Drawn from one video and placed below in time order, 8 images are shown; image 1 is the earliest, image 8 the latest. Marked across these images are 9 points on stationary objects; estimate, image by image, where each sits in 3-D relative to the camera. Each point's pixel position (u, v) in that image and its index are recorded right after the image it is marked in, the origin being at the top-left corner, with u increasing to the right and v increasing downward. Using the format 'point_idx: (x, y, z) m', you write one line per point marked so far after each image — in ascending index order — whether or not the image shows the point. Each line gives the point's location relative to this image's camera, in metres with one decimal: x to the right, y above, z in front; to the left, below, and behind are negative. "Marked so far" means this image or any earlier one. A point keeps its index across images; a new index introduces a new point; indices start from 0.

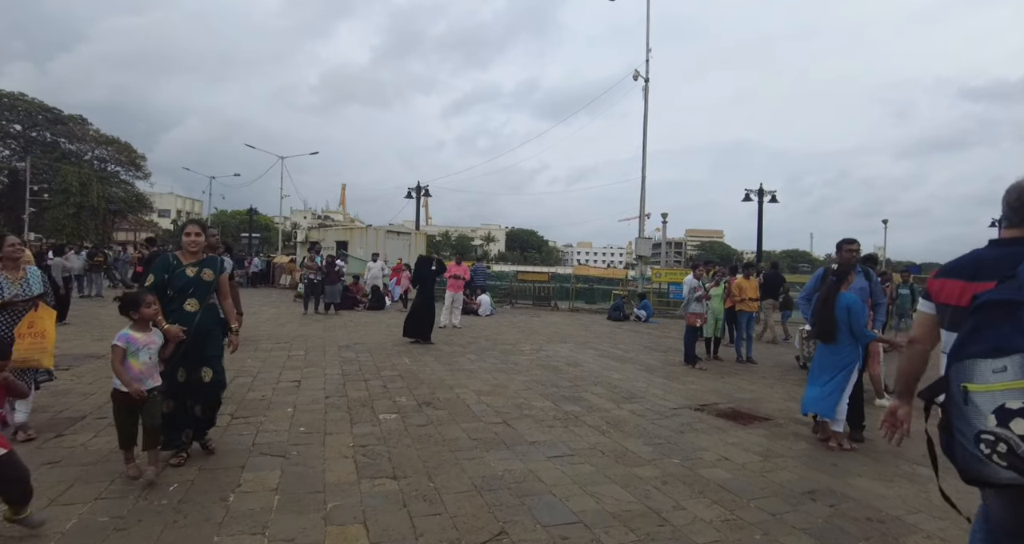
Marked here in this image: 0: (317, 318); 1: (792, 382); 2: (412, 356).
0: (-5.2, -1.2, +14.2) m
1: (+4.2, -1.7, +7.9) m
2: (-1.7, -1.4, +8.8) m
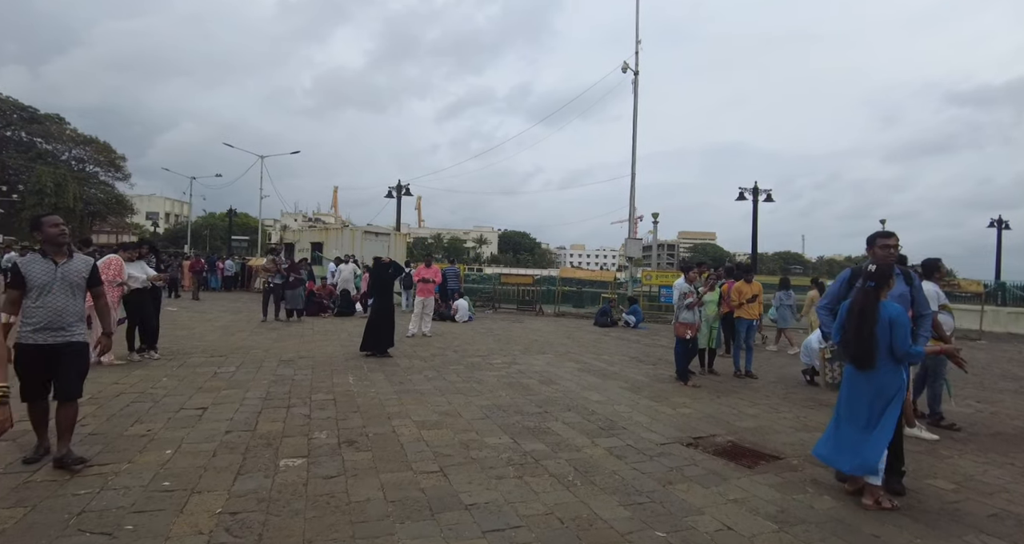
0: (-5.8, -1.3, +12.9) m
1: (+3.7, -1.7, +6.8) m
2: (-2.2, -1.5, +7.5) m
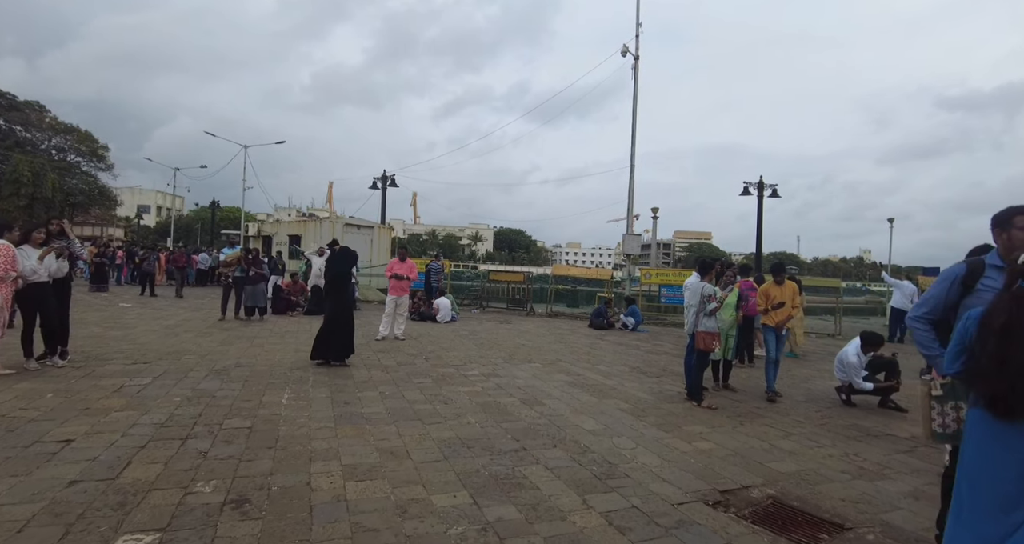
0: (-6.1, -1.2, +11.5) m
1: (+3.4, -1.7, +5.4) m
2: (-2.5, -1.4, +6.2) m
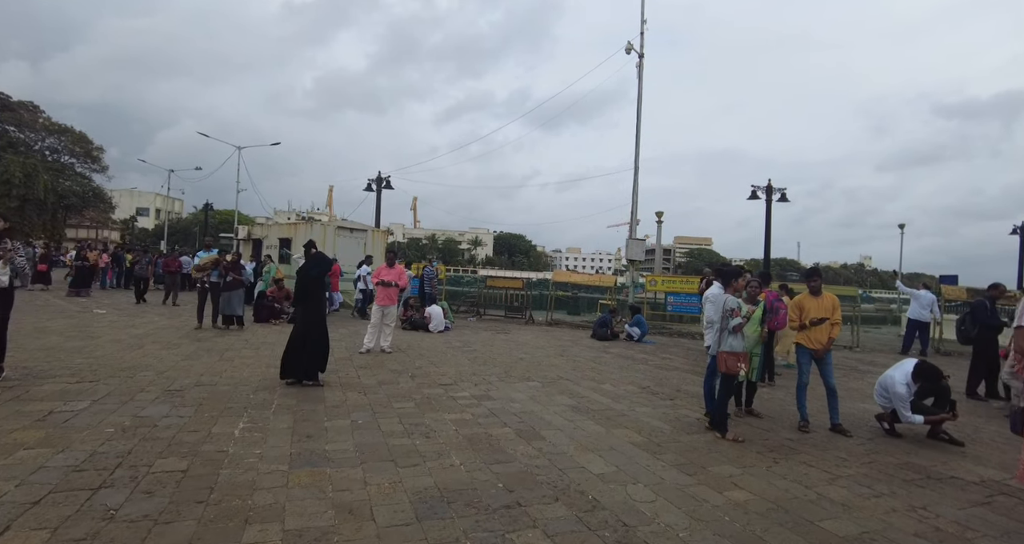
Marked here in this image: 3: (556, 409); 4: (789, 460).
0: (-6.2, -1.3, +10.6) m
1: (+3.4, -1.8, +4.6) m
2: (-2.5, -1.5, +5.3) m
3: (+0.5, -1.6, +6.0) m
4: (+2.5, -1.7, +4.8) m
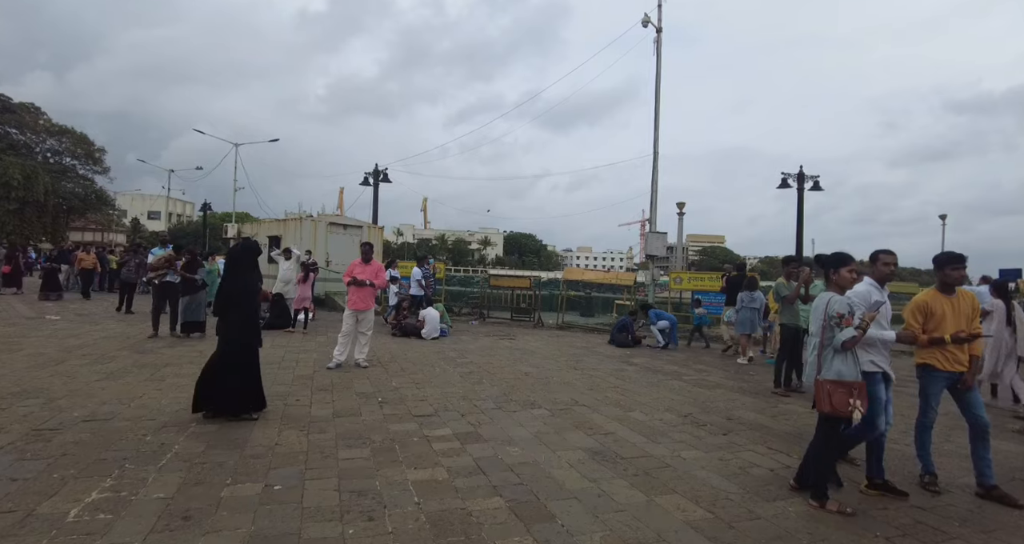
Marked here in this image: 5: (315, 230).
0: (-6.1, -1.3, +9.0) m
1: (+3.3, -1.7, +2.8) m
2: (-2.6, -1.4, +3.6) m
3: (+0.5, -1.5, +4.2) m
4: (+2.5, -1.6, +3.0) m
5: (-7.1, +1.5, +19.0) m
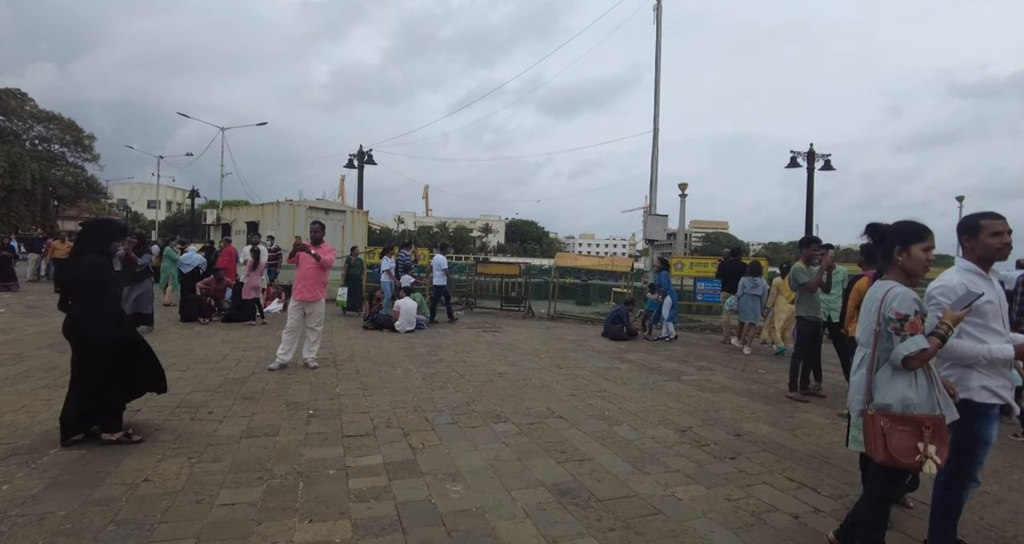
0: (-6.4, -1.1, +8.0) m
1: (+2.9, -1.6, +1.7) m
2: (-2.9, -1.3, +2.5) m
3: (+0.1, -1.4, +3.2) m
4: (+2.1, -1.5, +1.9) m
5: (-7.4, +2.0, +17.9) m
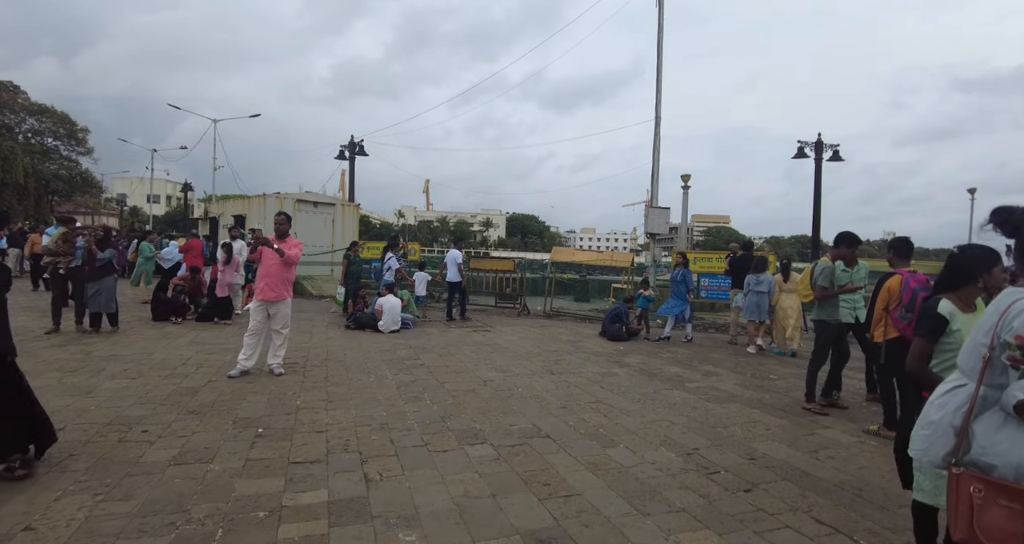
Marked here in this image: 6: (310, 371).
0: (-6.6, -1.0, +7.4) m
1: (+2.8, -1.6, +1.0) m
2: (-3.1, -1.3, +1.9) m
3: (-0.1, -1.4, +2.5) m
4: (+1.9, -1.5, +1.3) m
5: (-7.5, +2.1, +17.2) m
6: (-2.4, -1.2, +6.3) m
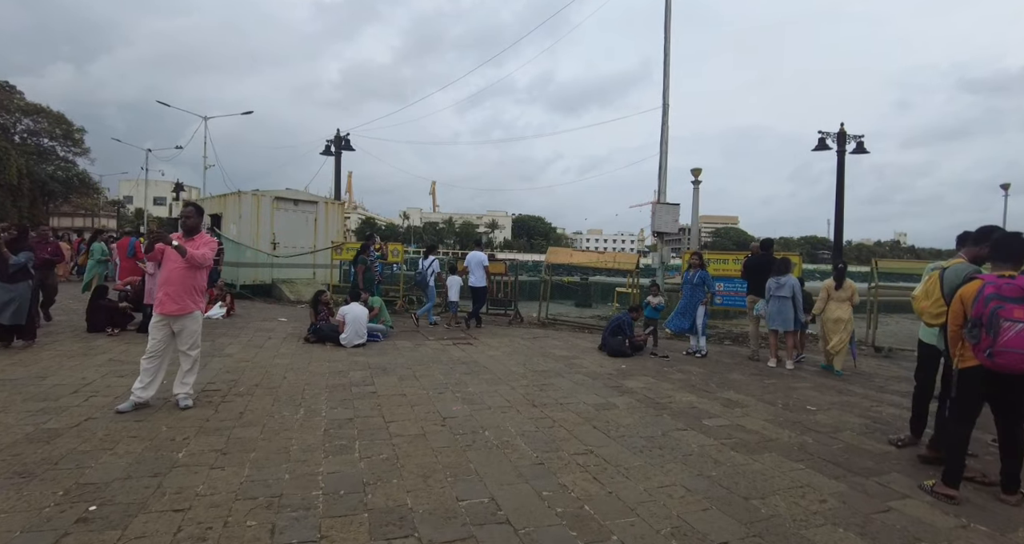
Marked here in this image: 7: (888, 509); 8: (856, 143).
0: (-6.9, -1.1, +6.1) m
1: (+2.4, -1.6, -0.3) m
2: (-3.5, -1.4, +0.6) m
3: (-0.4, -1.4, +1.2) m
4: (+1.6, -1.6, 0.0) m
5: (-7.7, +2.0, +16.0) m
6: (-2.7, -1.2, +5.0) m
7: (+2.3, -1.4, +3.2) m
8: (+11.3, +4.2, +17.4) m
